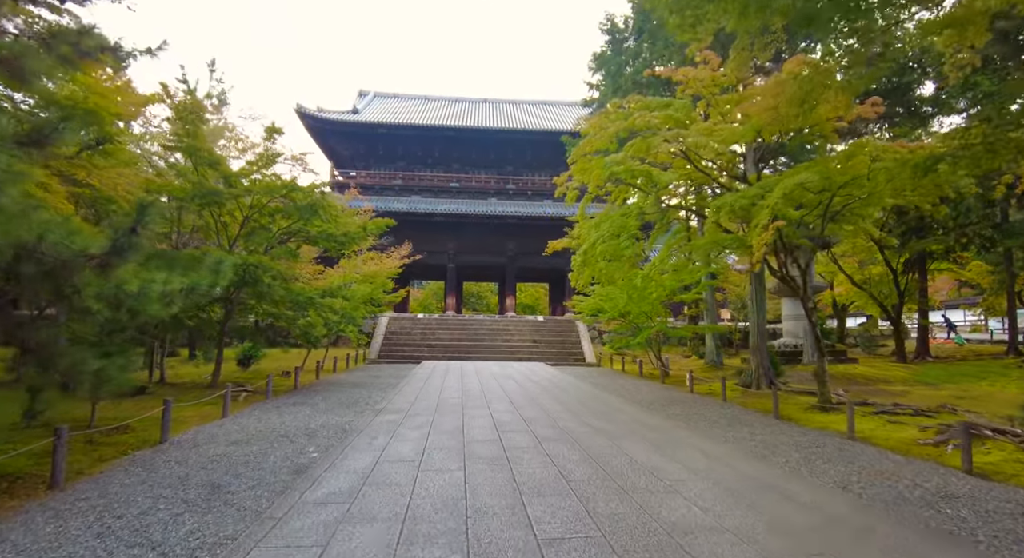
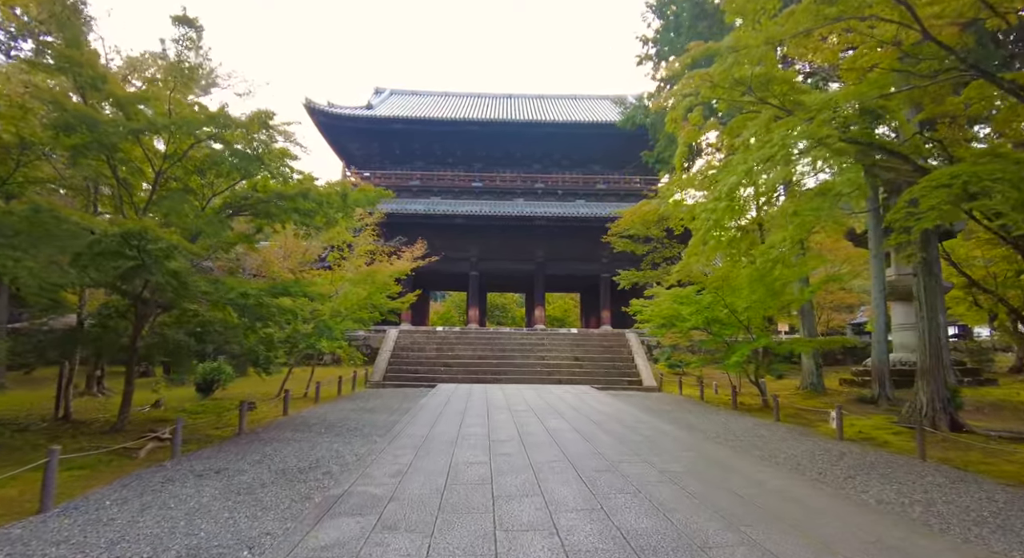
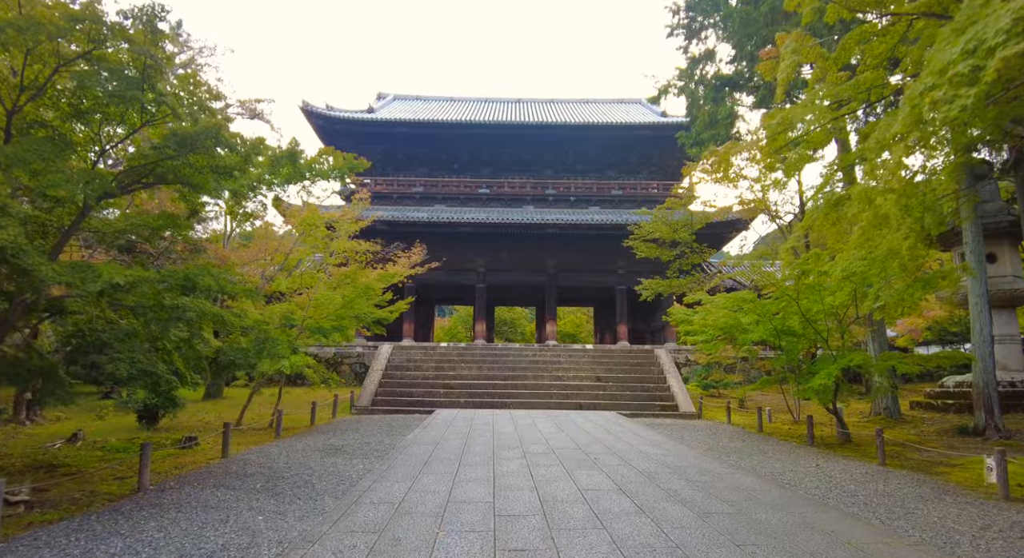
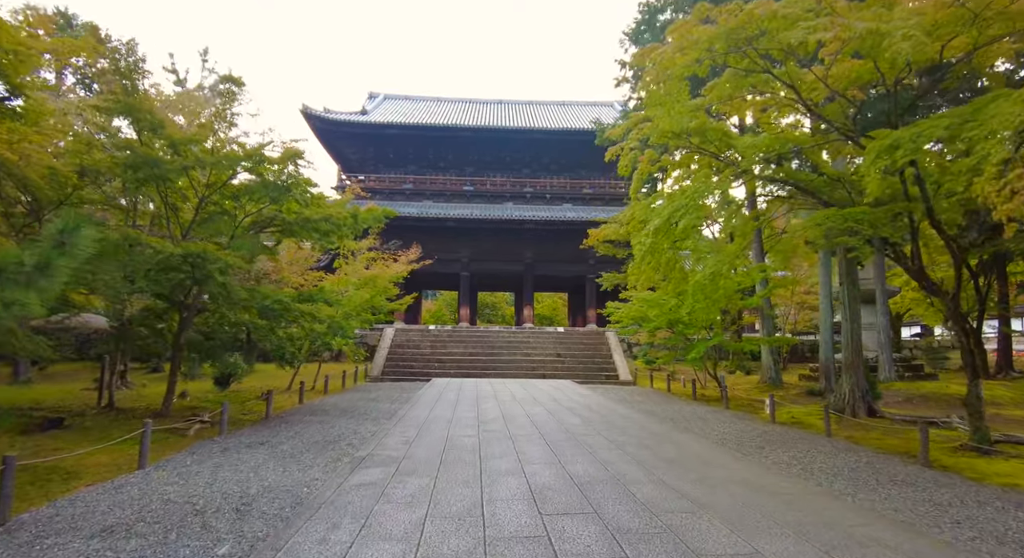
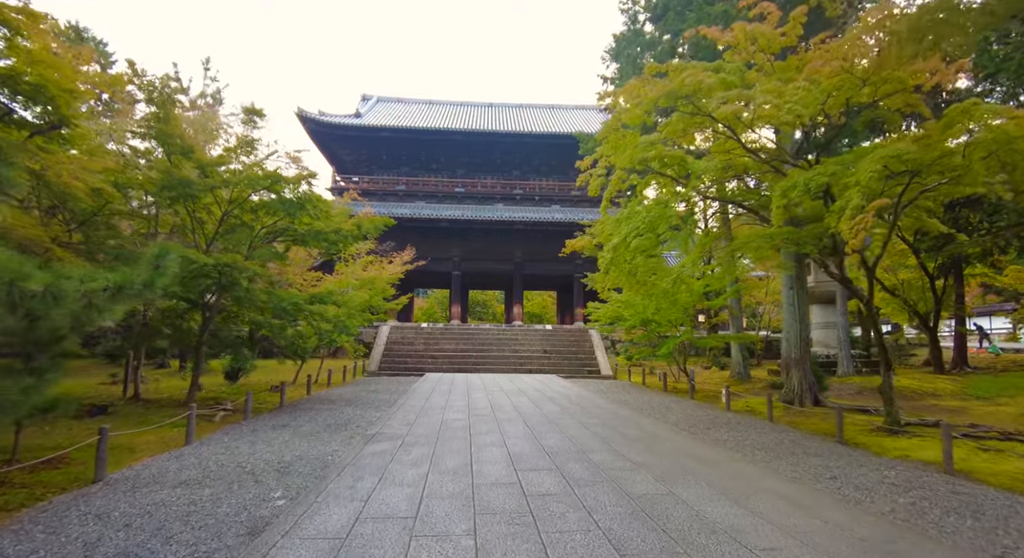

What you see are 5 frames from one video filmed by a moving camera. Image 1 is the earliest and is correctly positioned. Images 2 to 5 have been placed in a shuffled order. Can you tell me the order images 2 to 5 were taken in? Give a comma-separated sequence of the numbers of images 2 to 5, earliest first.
5, 4, 2, 3
